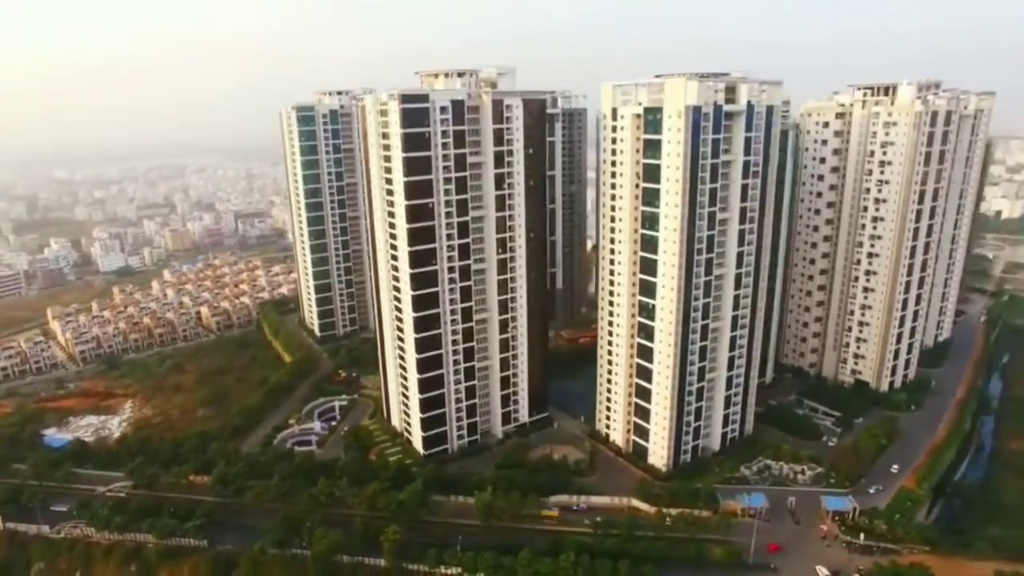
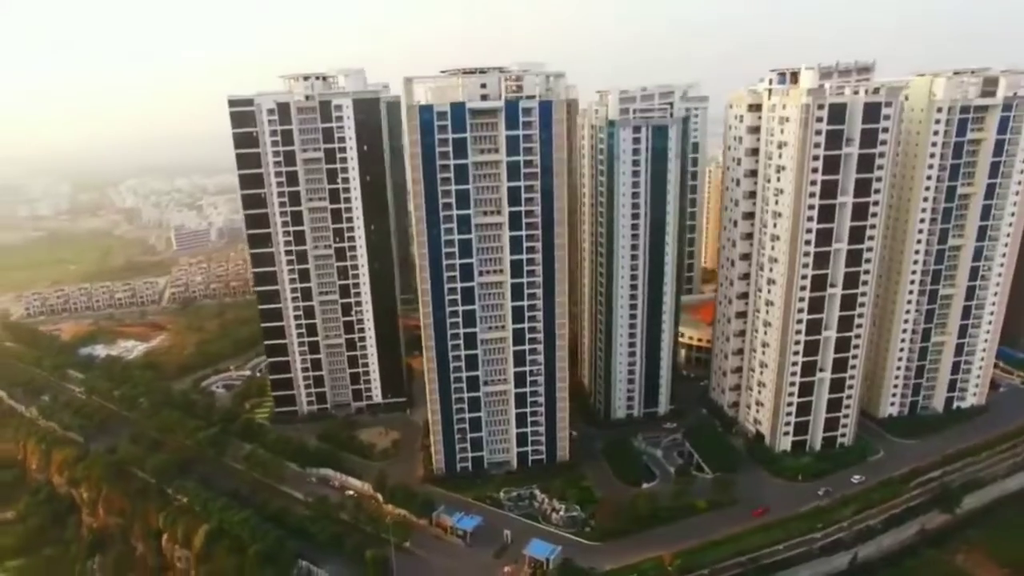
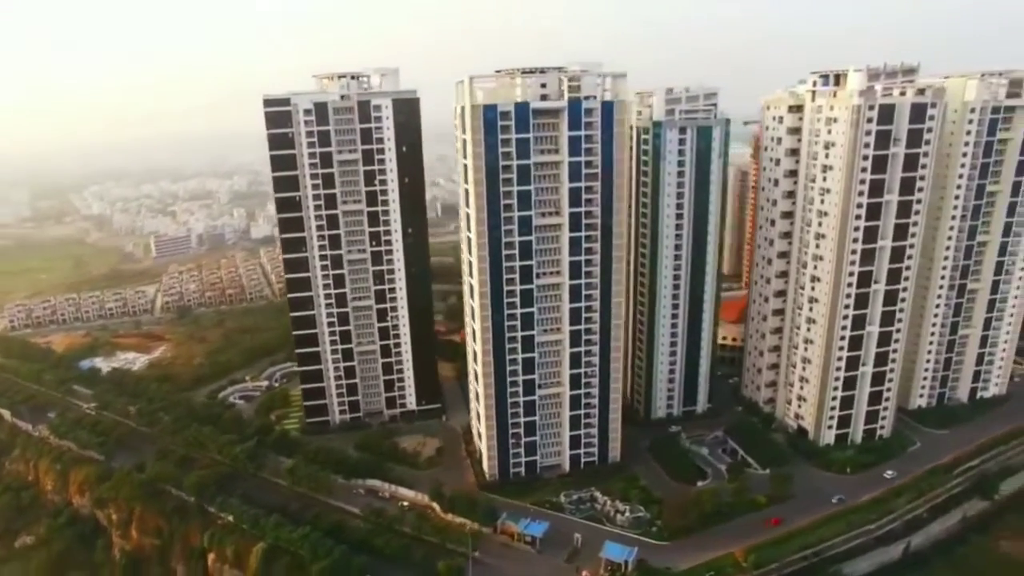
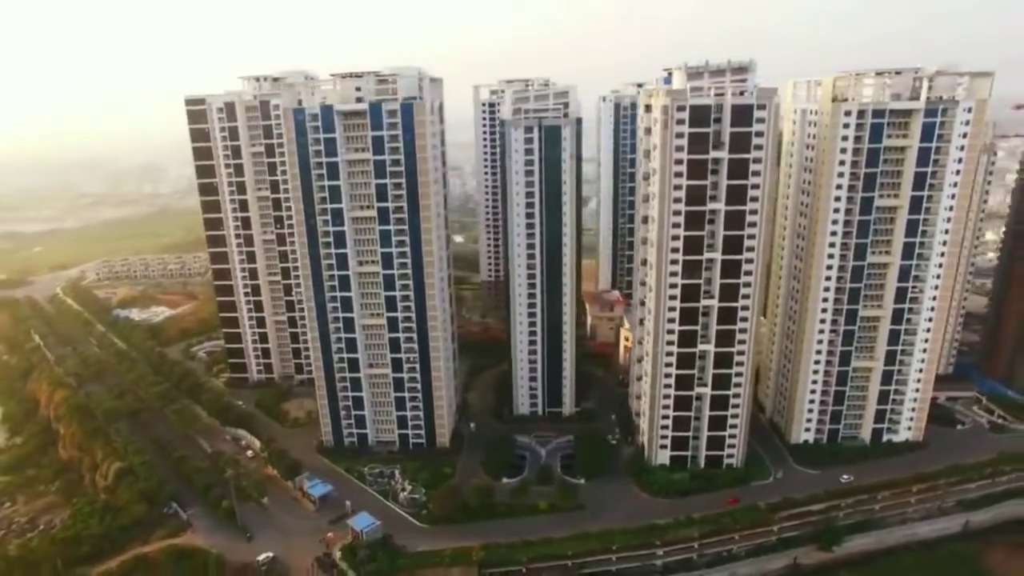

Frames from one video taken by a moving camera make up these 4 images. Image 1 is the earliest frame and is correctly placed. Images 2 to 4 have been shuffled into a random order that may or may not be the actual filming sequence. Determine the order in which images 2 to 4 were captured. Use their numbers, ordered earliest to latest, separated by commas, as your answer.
3, 2, 4
